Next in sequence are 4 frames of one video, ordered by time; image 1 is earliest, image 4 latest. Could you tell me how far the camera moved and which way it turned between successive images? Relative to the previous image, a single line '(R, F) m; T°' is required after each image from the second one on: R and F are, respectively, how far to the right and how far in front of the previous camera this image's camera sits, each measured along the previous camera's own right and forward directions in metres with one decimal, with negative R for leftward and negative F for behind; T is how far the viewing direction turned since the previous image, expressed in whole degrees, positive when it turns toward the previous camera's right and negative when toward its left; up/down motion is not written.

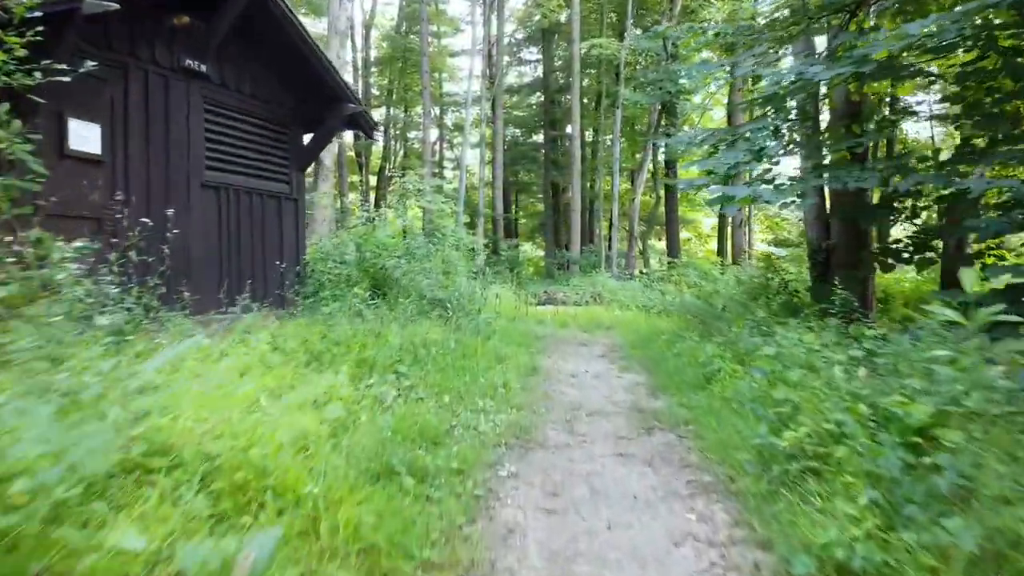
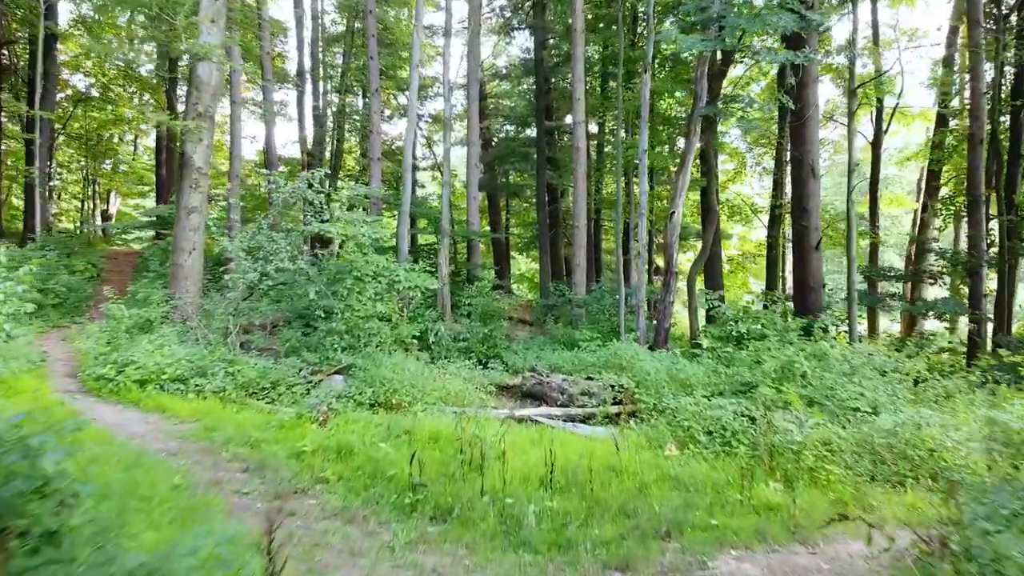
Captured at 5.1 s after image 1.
(+0.5, +6.7) m; 0°
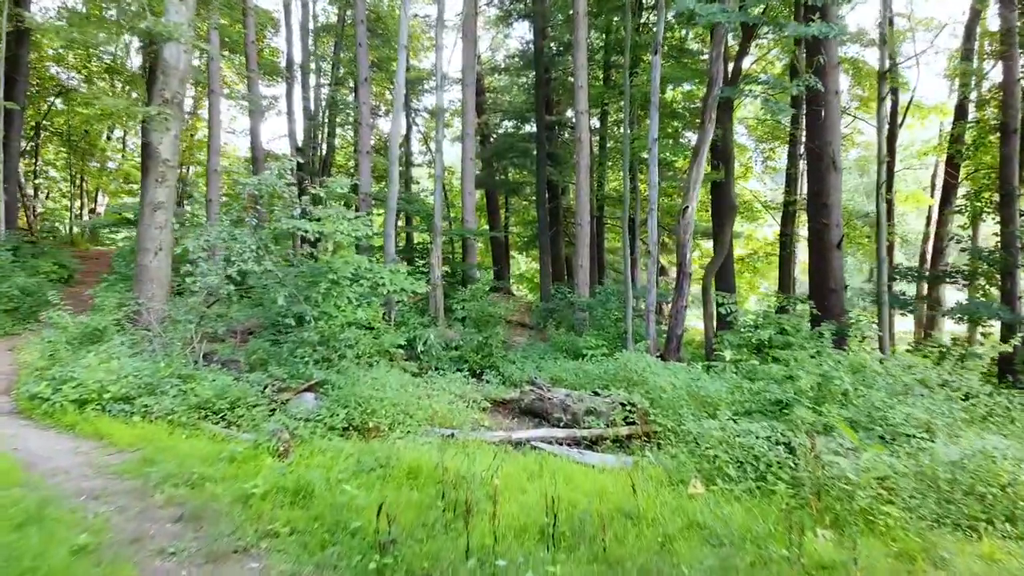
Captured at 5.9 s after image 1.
(0.0, +1.1) m; 0°
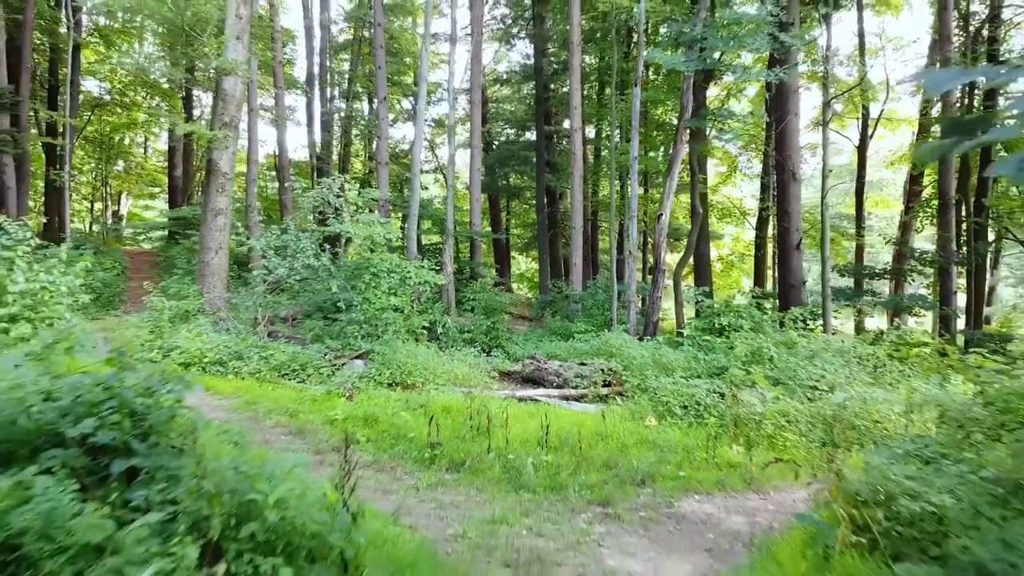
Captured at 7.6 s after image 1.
(-0.1, -2.1) m; 0°
